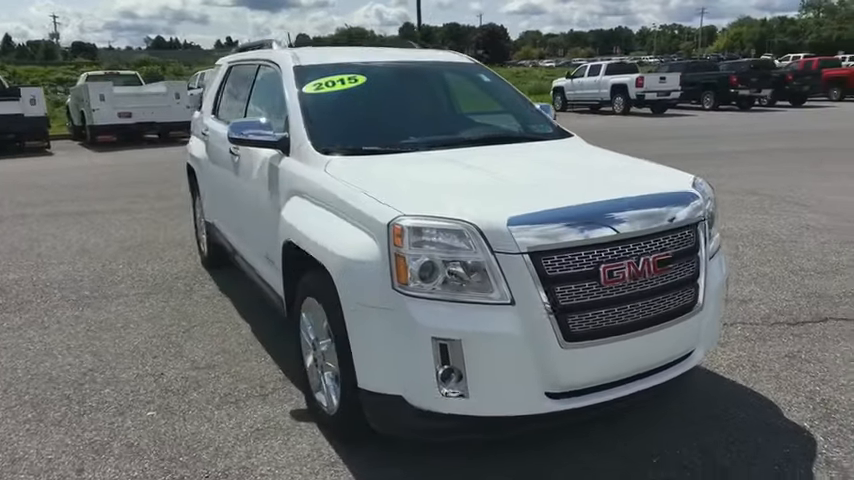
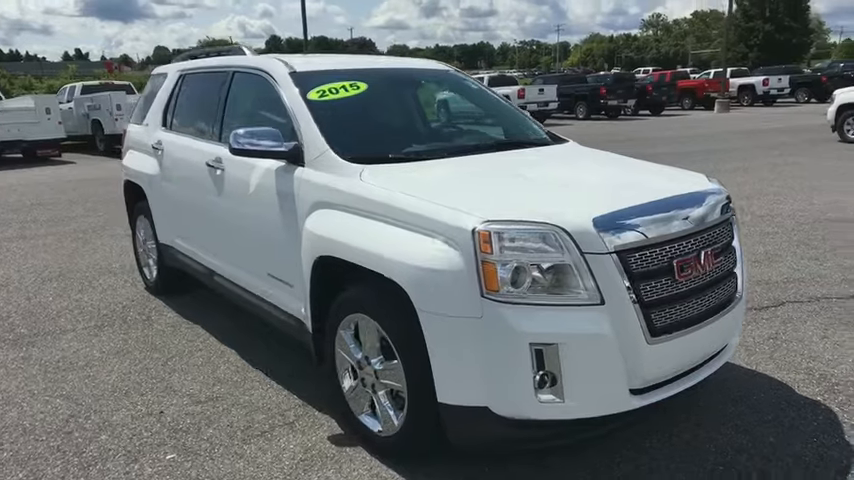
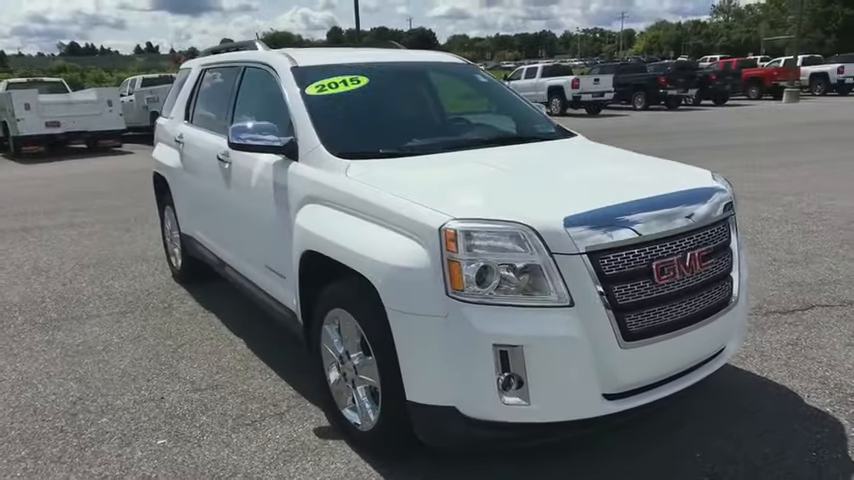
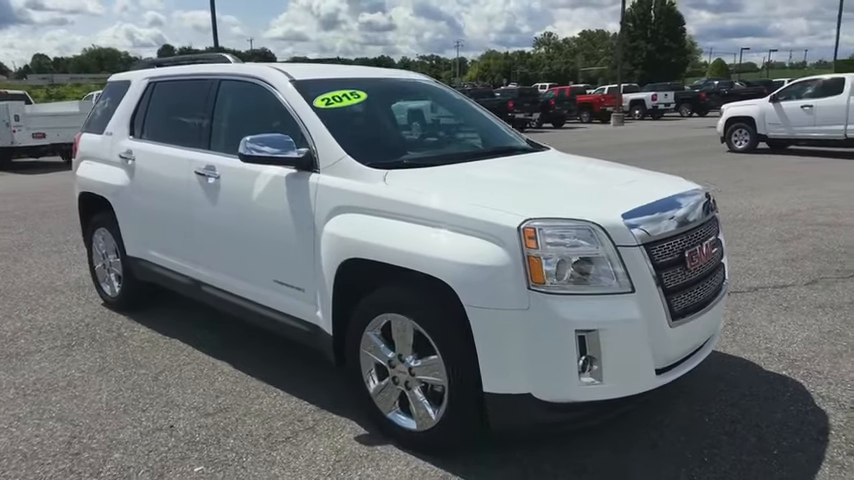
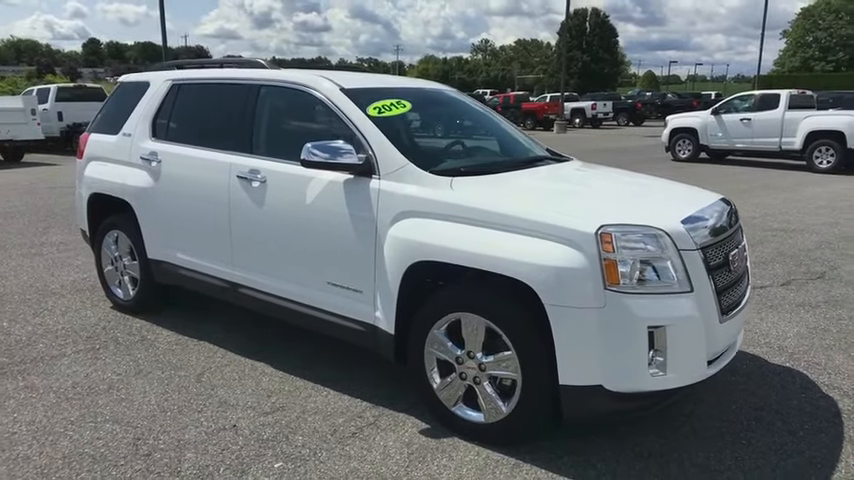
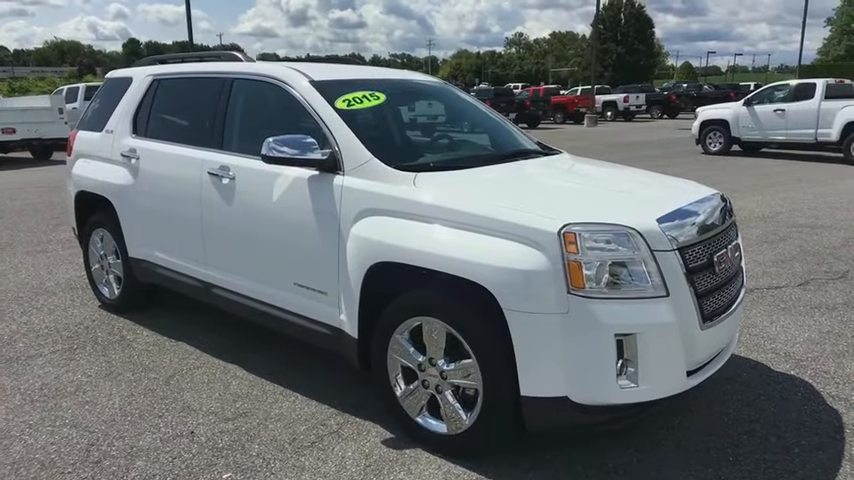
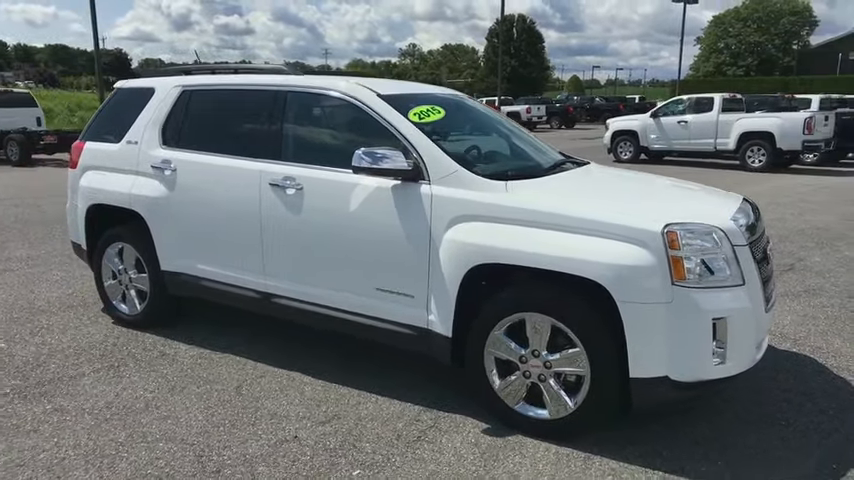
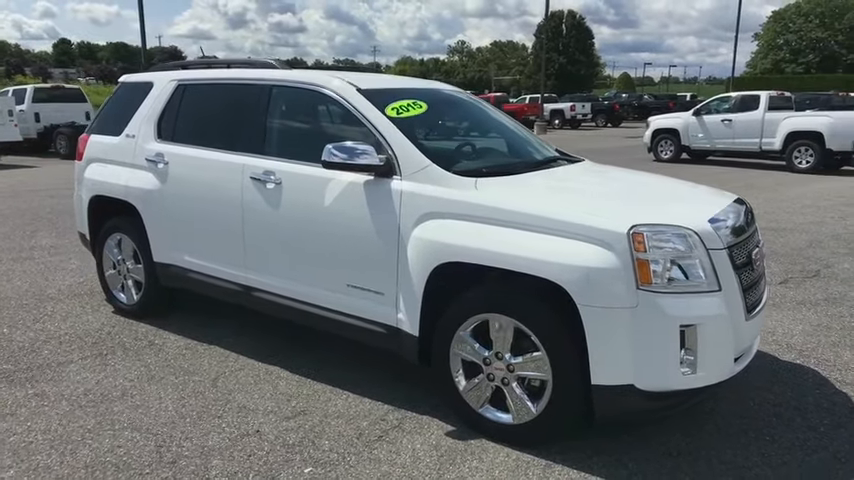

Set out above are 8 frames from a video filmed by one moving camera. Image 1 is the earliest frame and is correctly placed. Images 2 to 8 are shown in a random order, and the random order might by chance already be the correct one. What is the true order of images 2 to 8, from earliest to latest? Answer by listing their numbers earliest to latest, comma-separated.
3, 2, 4, 6, 5, 8, 7
